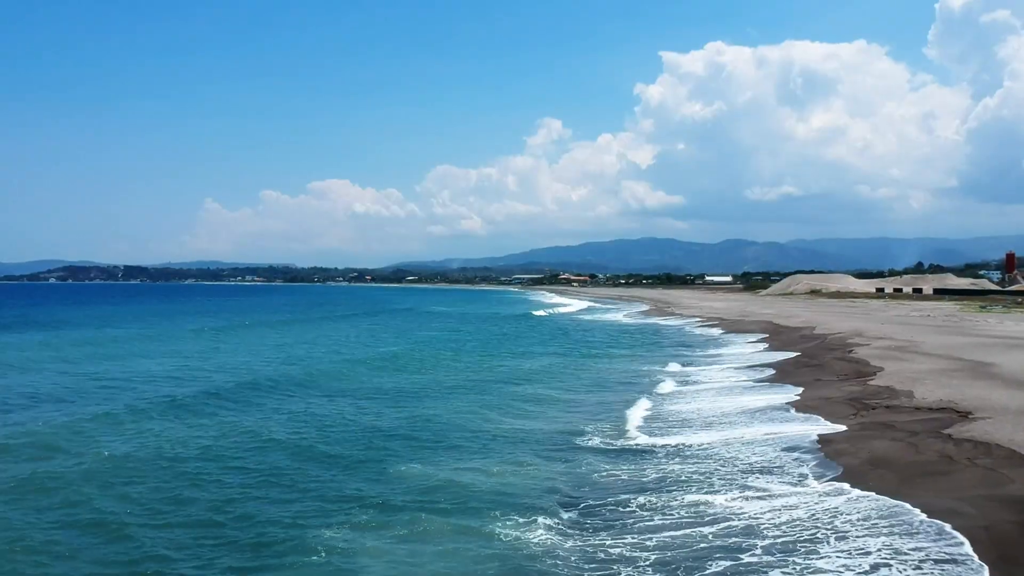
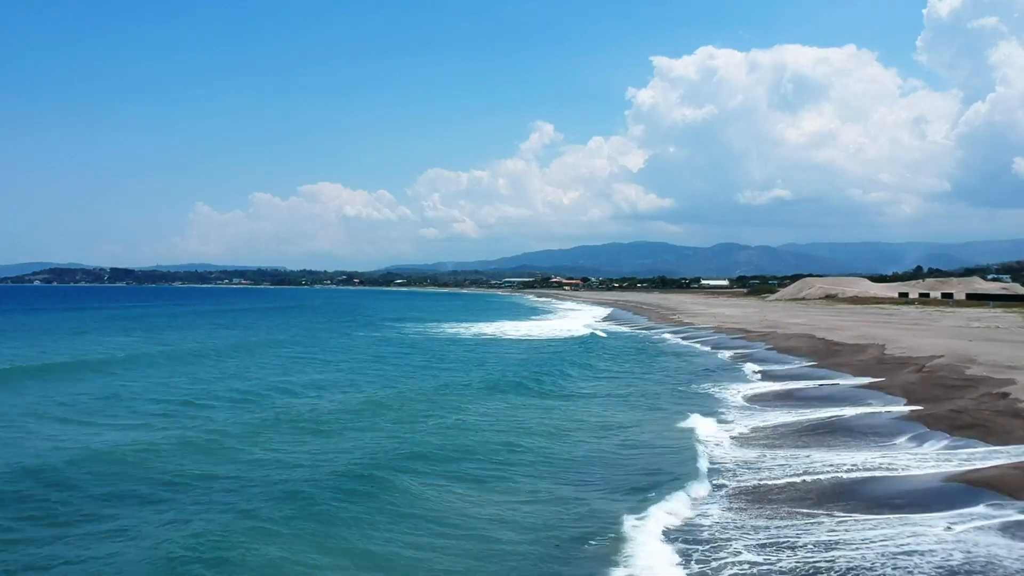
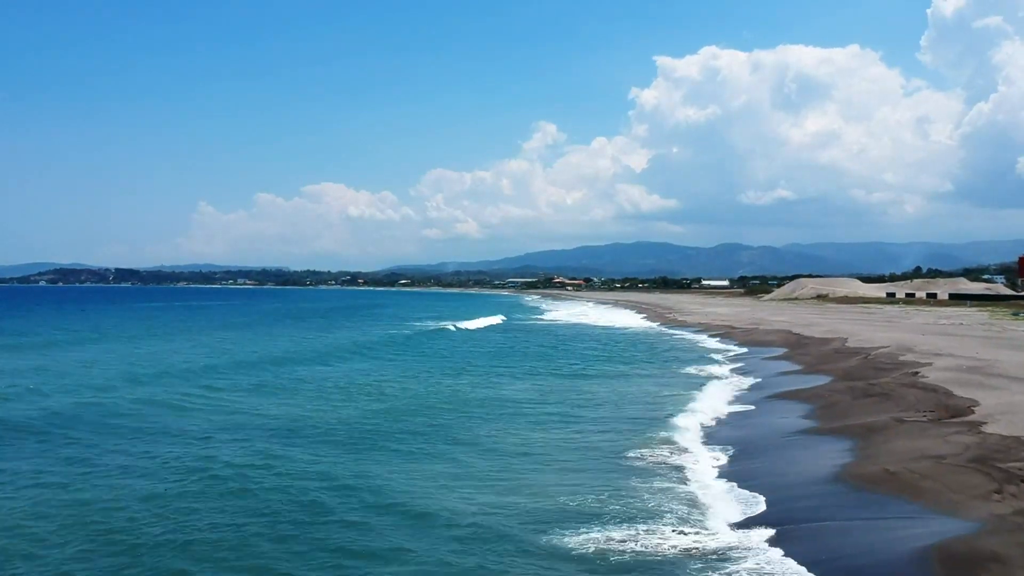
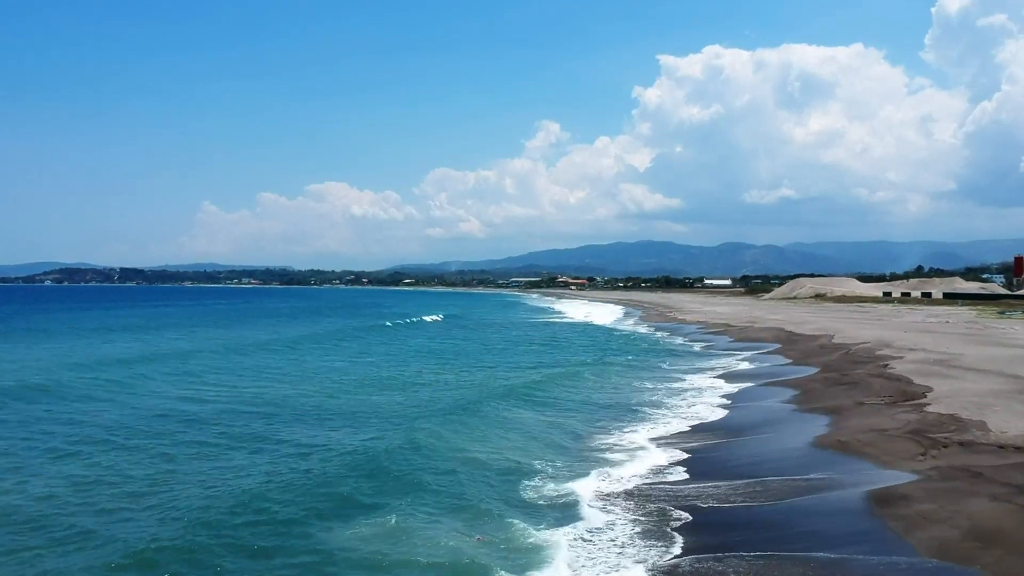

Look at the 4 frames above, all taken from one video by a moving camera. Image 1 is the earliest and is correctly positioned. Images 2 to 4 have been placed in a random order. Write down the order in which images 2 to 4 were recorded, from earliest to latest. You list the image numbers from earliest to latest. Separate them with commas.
4, 3, 2
